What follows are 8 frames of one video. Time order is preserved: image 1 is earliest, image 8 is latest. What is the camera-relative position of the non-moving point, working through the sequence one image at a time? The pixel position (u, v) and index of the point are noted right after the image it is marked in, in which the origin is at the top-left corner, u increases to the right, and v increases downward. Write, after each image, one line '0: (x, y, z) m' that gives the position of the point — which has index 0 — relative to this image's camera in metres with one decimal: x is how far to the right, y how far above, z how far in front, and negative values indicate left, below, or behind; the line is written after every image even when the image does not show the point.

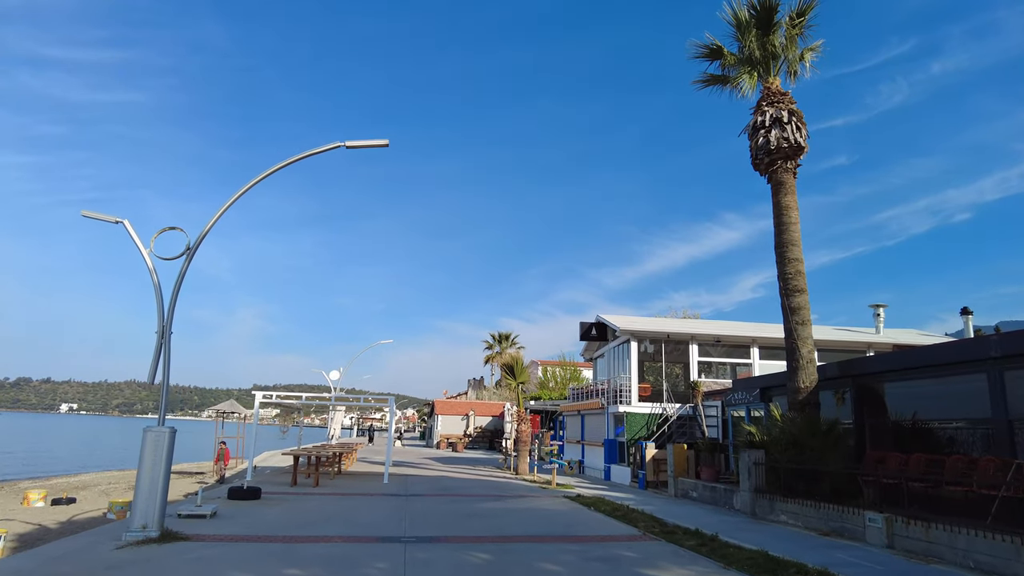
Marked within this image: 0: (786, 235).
0: (+6.6, +1.3, +15.0) m
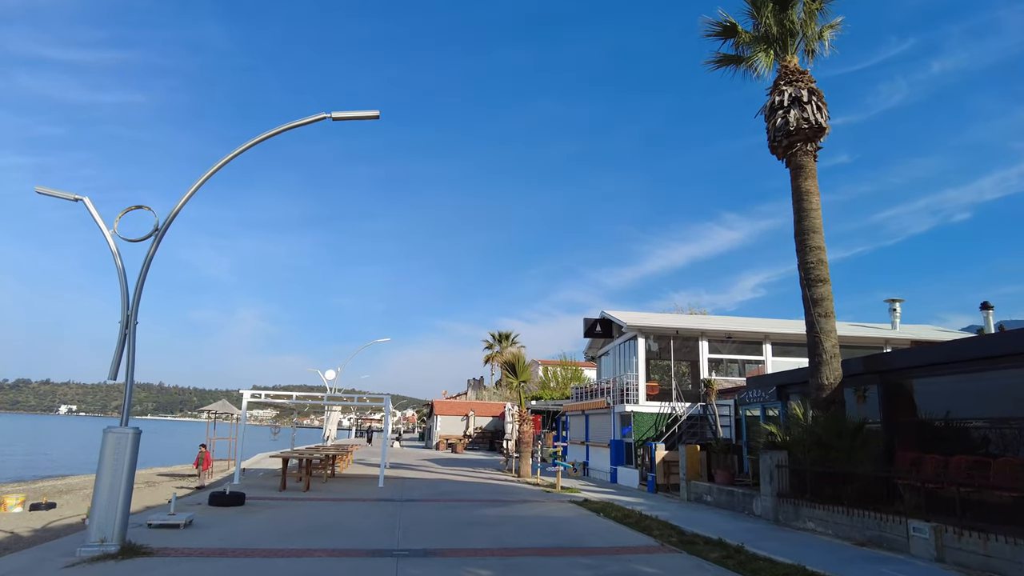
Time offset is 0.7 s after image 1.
0: (+6.7, +1.5, +14.0) m
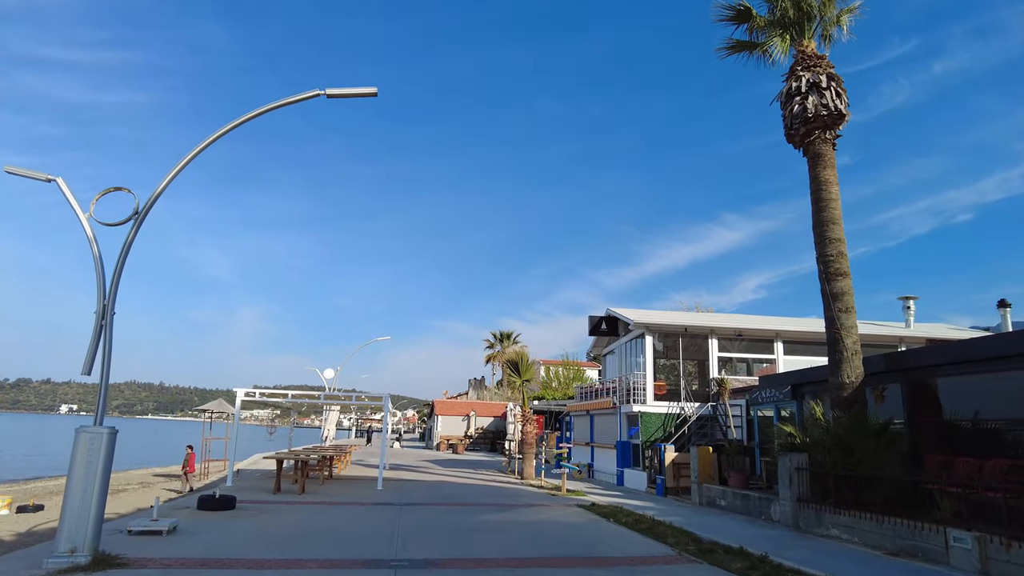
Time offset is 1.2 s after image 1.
0: (+6.8, +1.6, +13.4) m
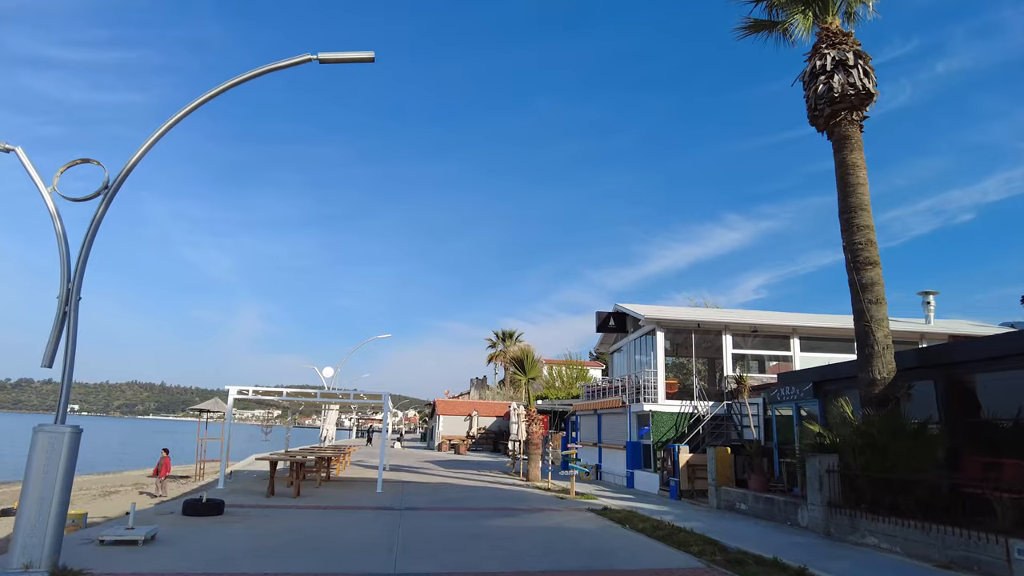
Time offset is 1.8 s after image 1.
0: (+7.0, +1.8, +12.6) m
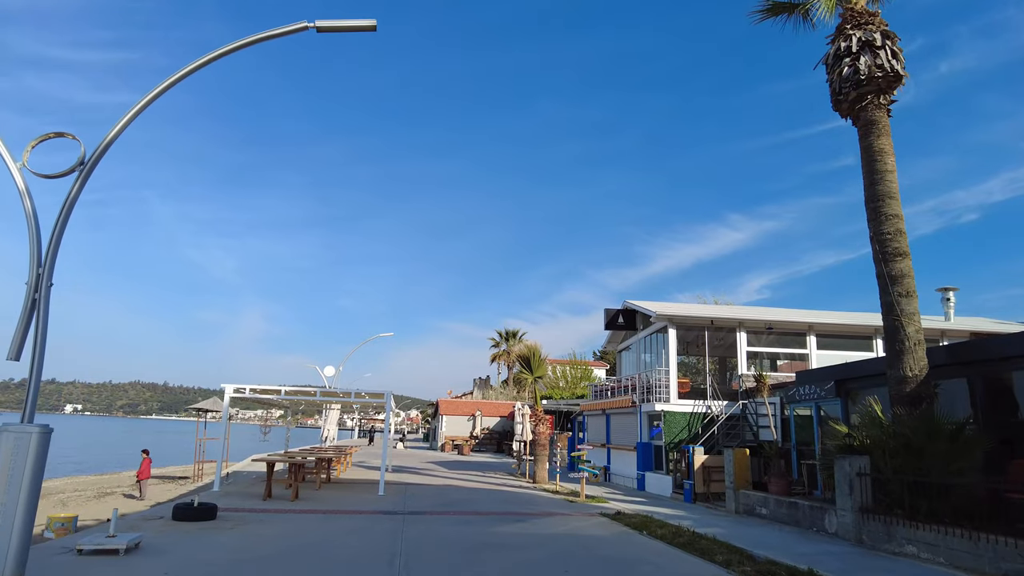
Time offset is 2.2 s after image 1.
0: (+7.1, +2.0, +11.9) m
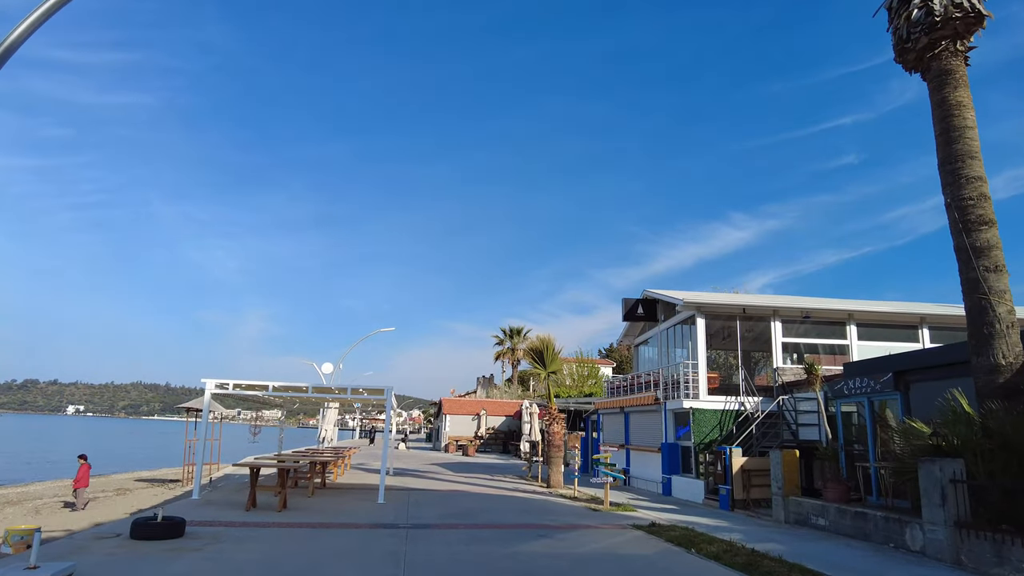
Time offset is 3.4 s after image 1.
0: (+7.4, +2.4, +10.3) m
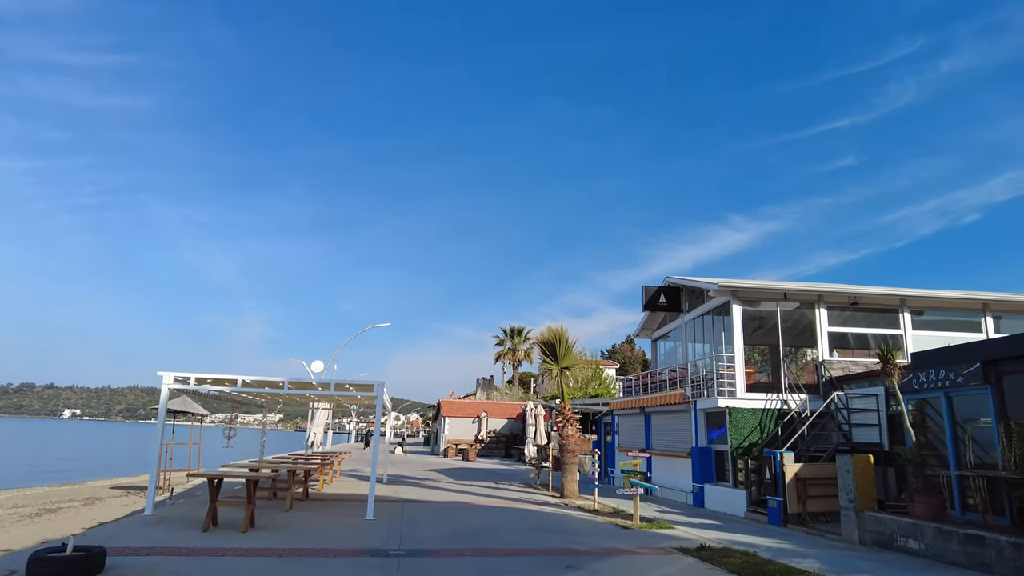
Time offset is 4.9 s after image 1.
0: (+7.7, +2.8, +8.2) m
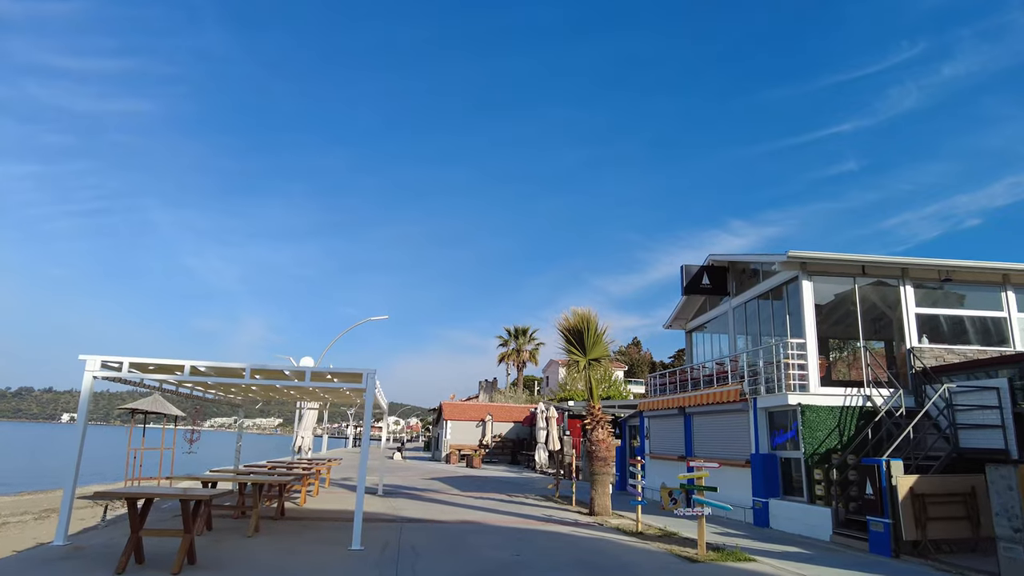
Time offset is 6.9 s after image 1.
0: (+8.1, +3.4, +5.6) m
